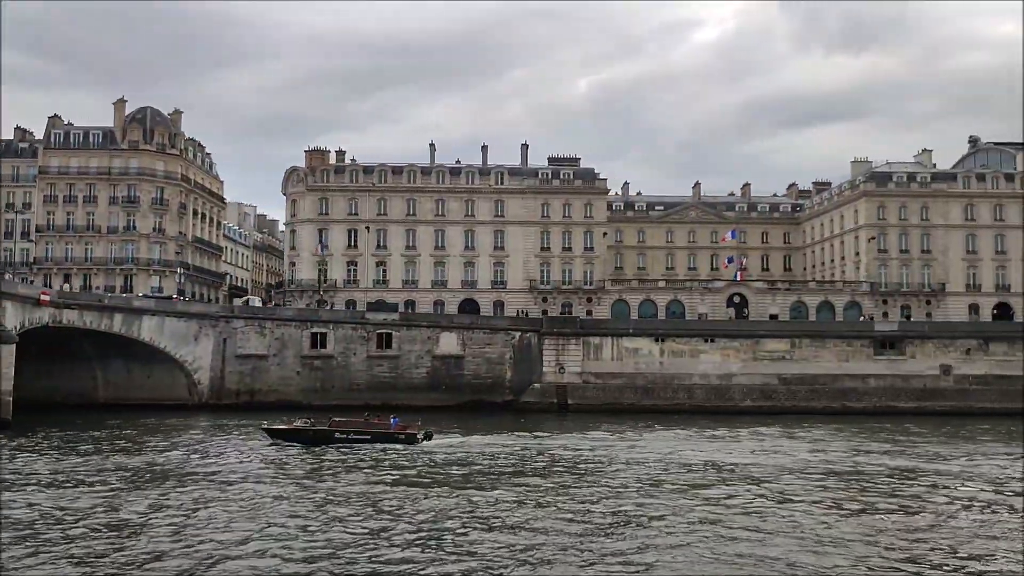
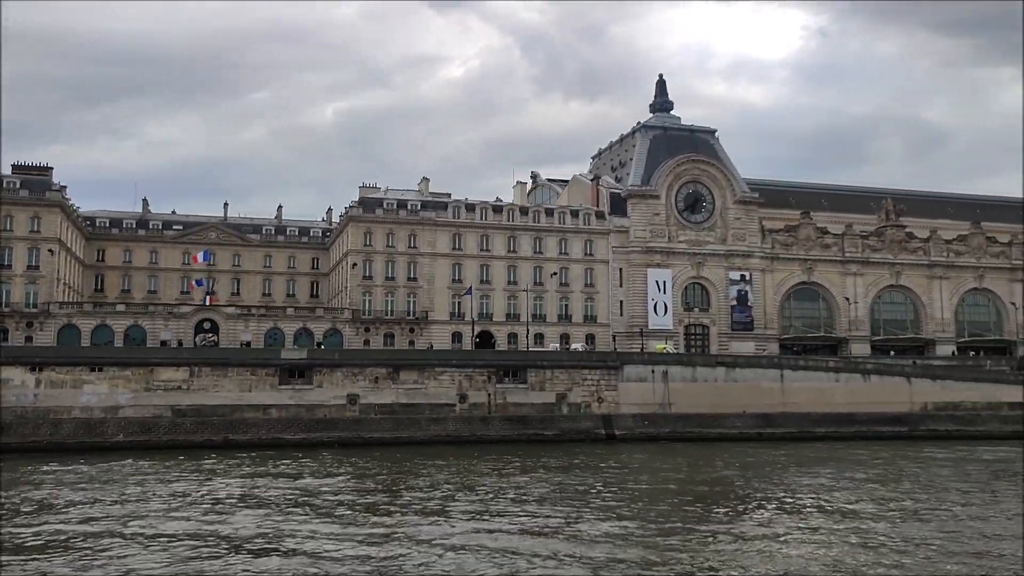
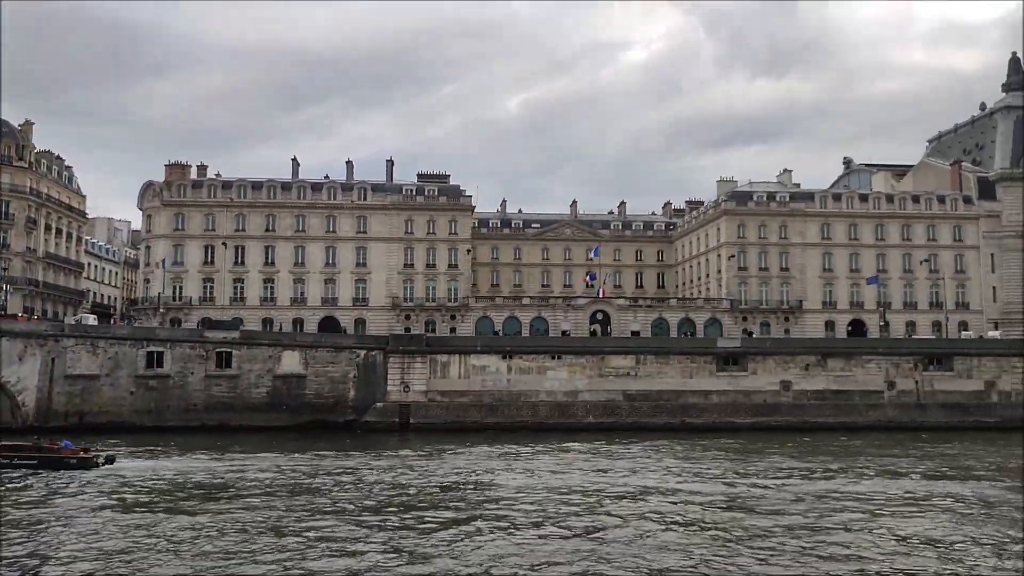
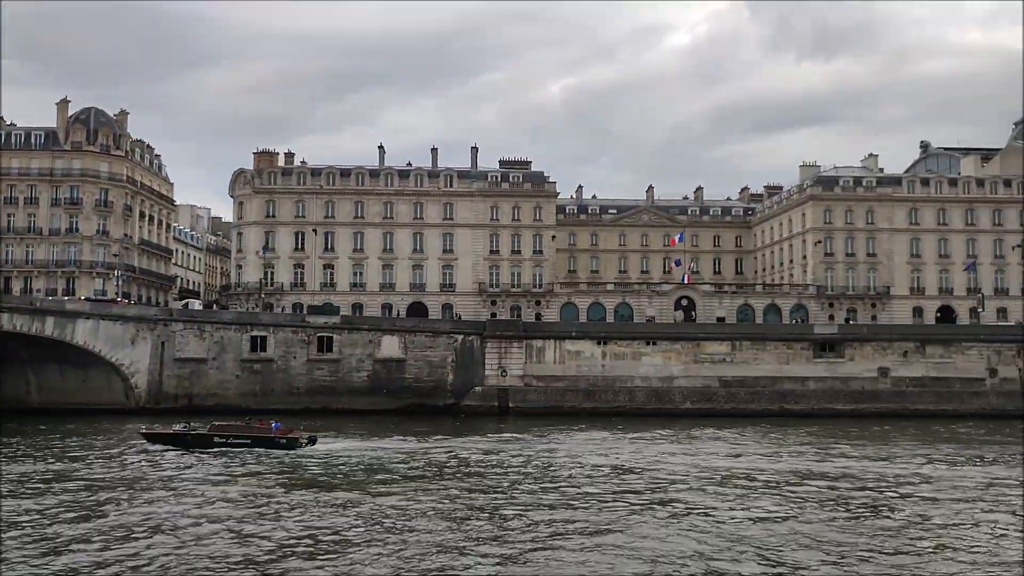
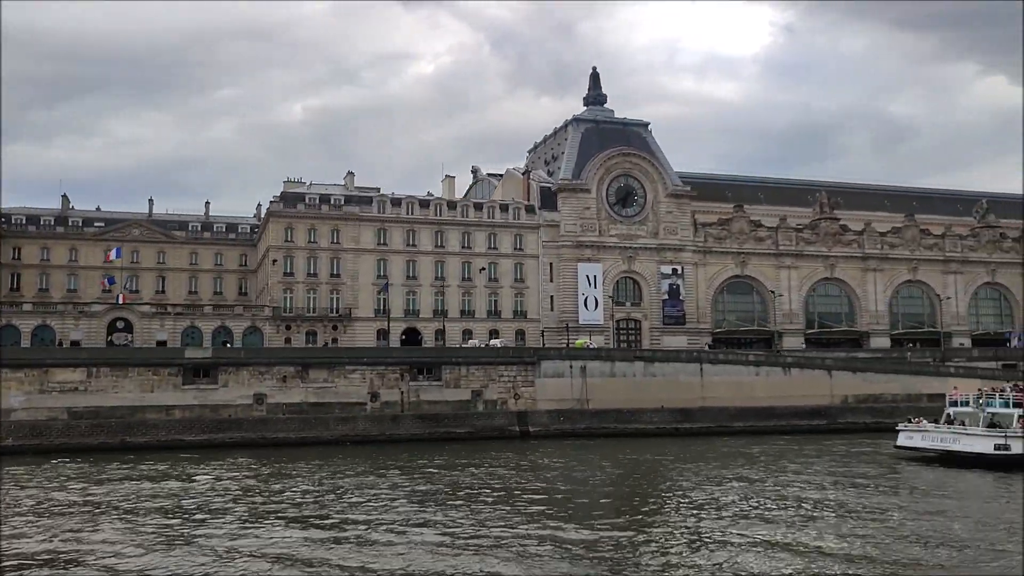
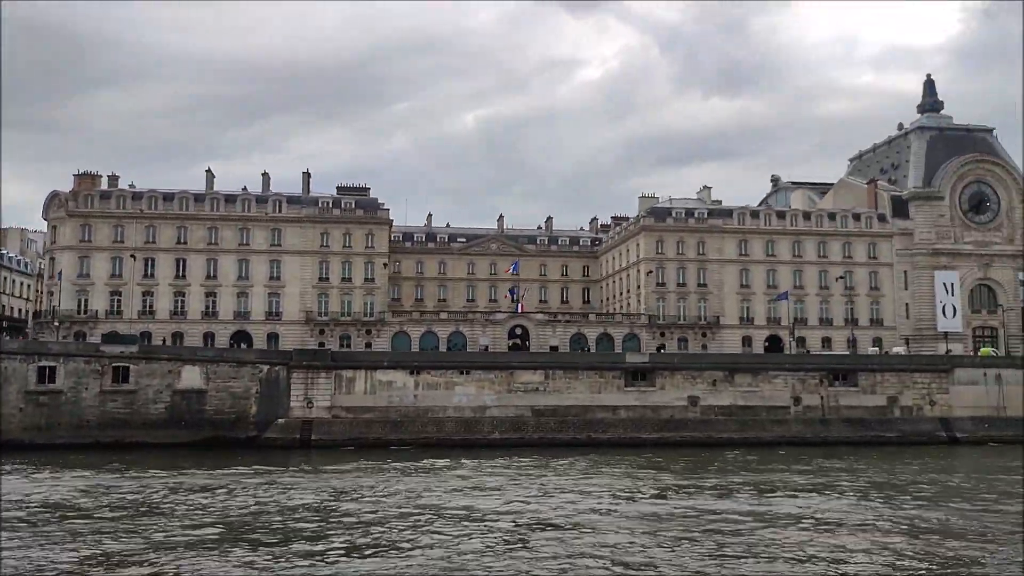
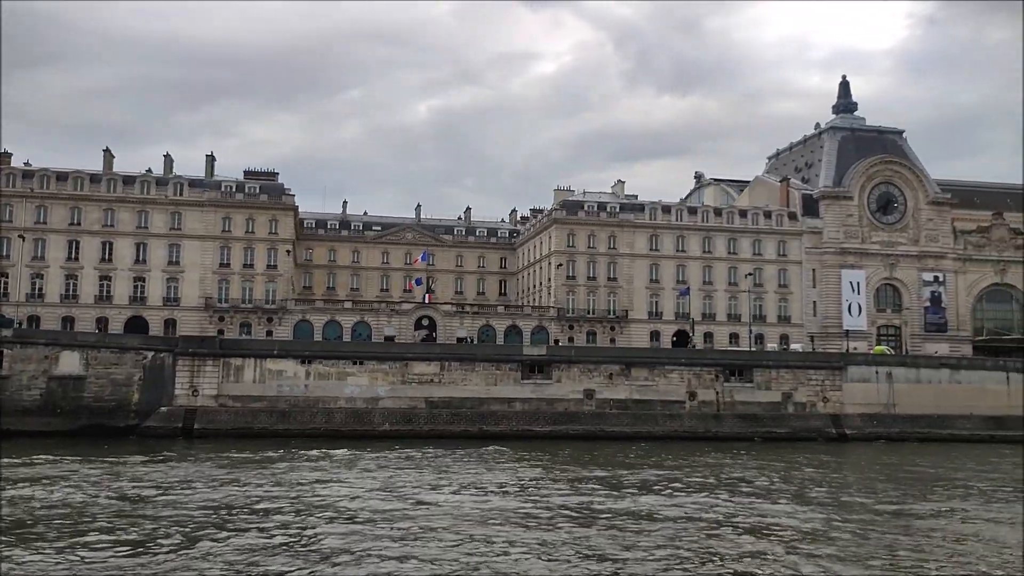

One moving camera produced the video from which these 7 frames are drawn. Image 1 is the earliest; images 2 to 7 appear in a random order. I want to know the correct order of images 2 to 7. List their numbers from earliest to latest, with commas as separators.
4, 3, 6, 7, 2, 5
